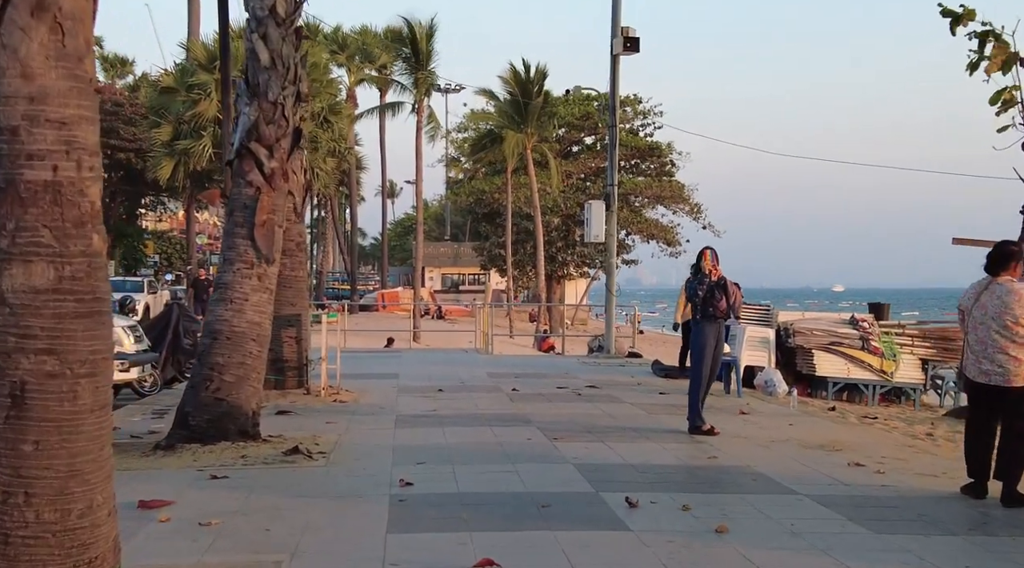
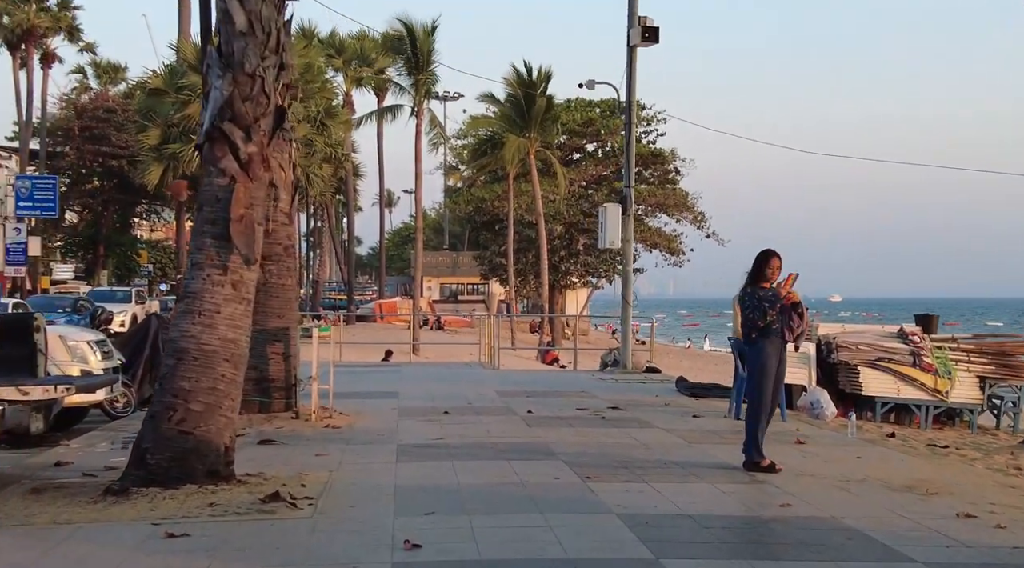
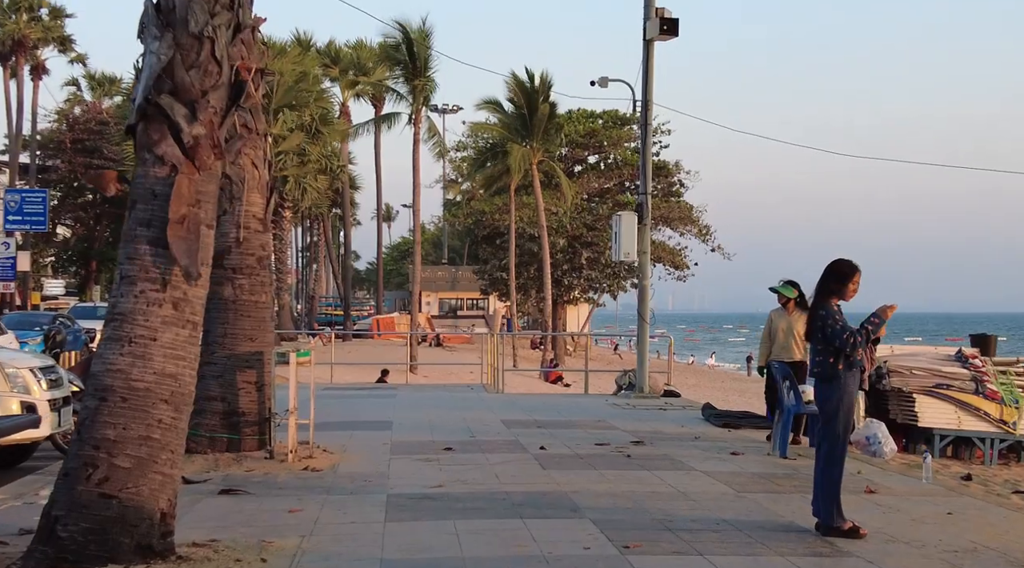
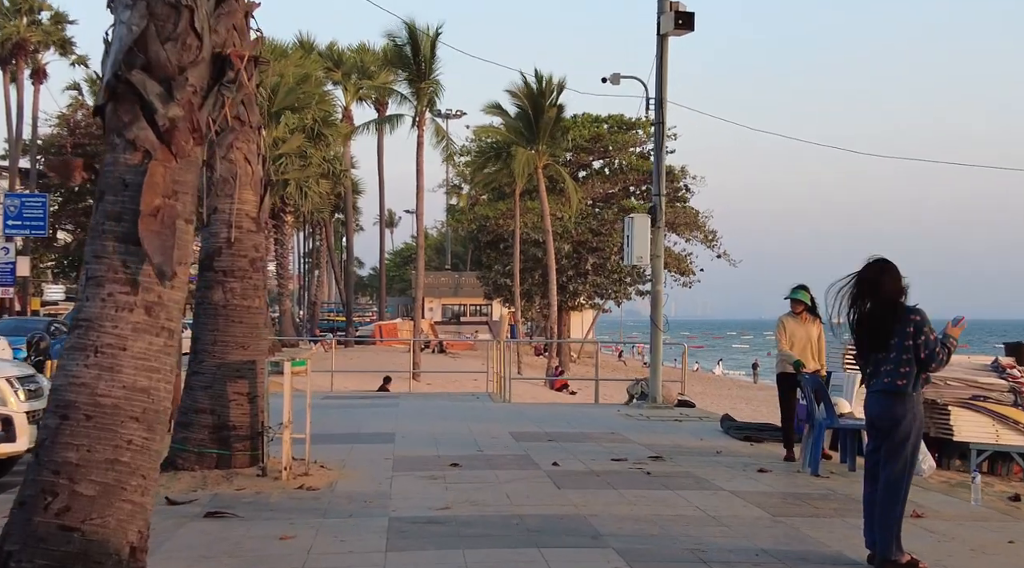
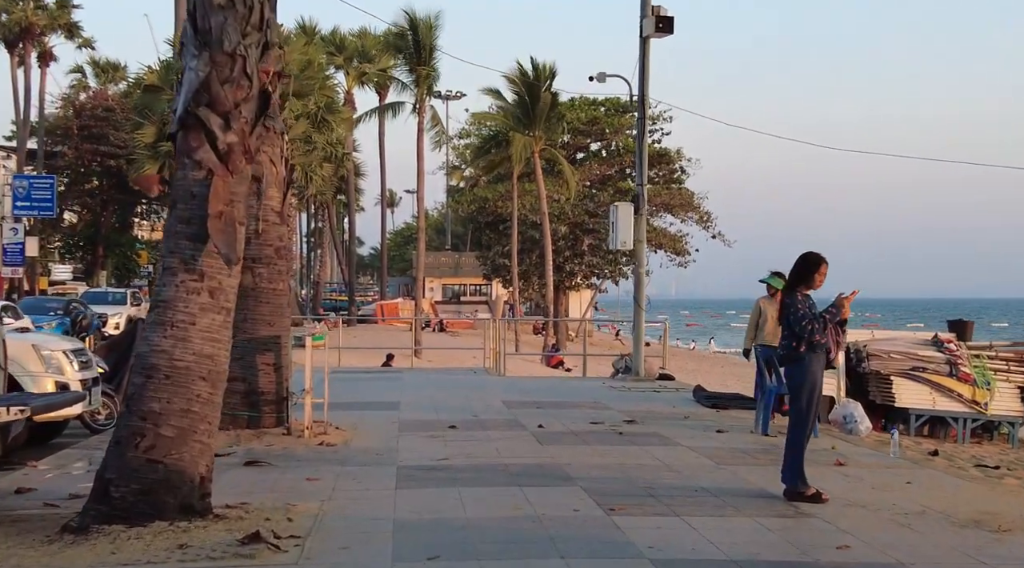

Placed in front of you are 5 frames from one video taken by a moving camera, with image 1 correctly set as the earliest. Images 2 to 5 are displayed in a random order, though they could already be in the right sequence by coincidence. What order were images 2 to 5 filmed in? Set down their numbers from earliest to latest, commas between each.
2, 5, 3, 4
